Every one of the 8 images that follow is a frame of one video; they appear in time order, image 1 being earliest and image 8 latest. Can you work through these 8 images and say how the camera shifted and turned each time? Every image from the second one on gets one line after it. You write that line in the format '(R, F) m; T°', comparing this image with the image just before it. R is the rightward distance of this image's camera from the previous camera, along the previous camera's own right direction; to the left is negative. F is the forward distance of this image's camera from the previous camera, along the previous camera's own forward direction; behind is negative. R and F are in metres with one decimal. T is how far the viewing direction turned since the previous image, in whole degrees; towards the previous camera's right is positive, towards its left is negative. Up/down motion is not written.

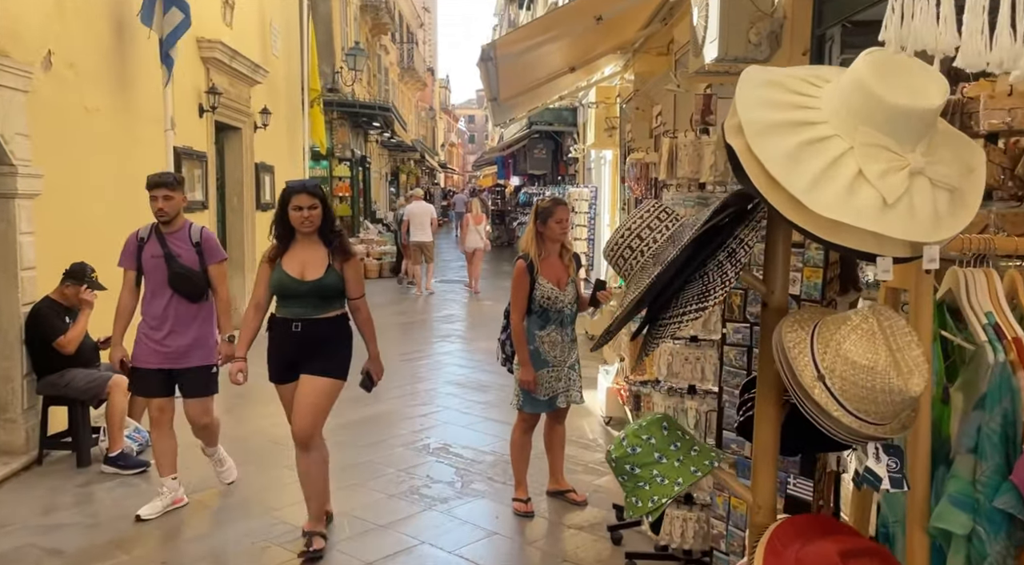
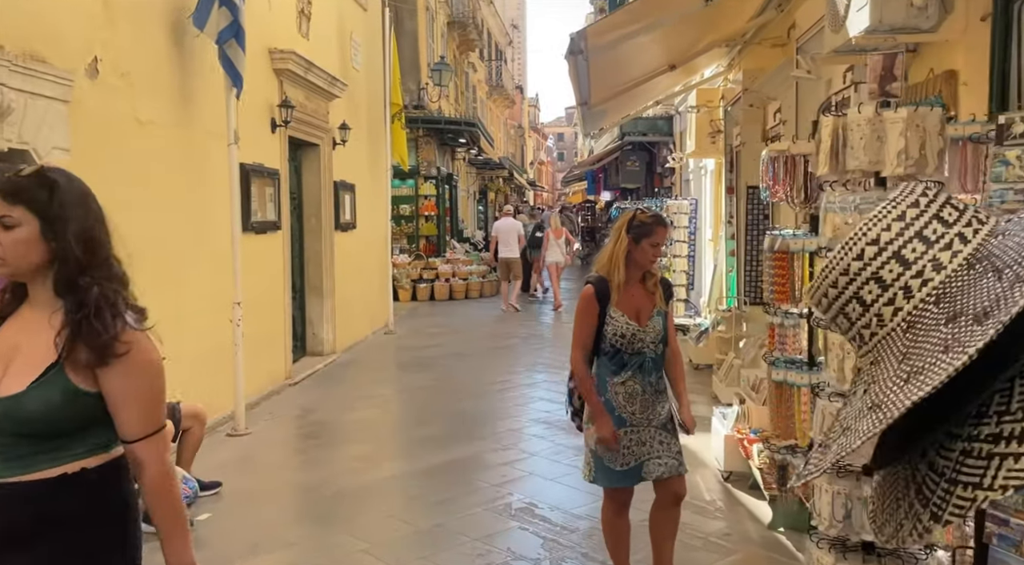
(0.0, +0.7) m; -6°
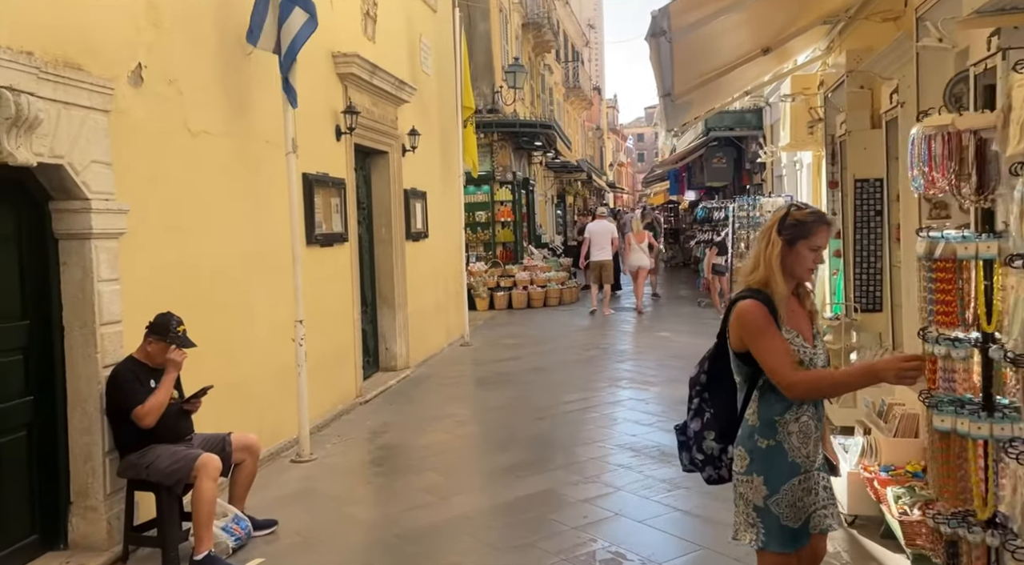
(0.0, +0.5) m; -5°
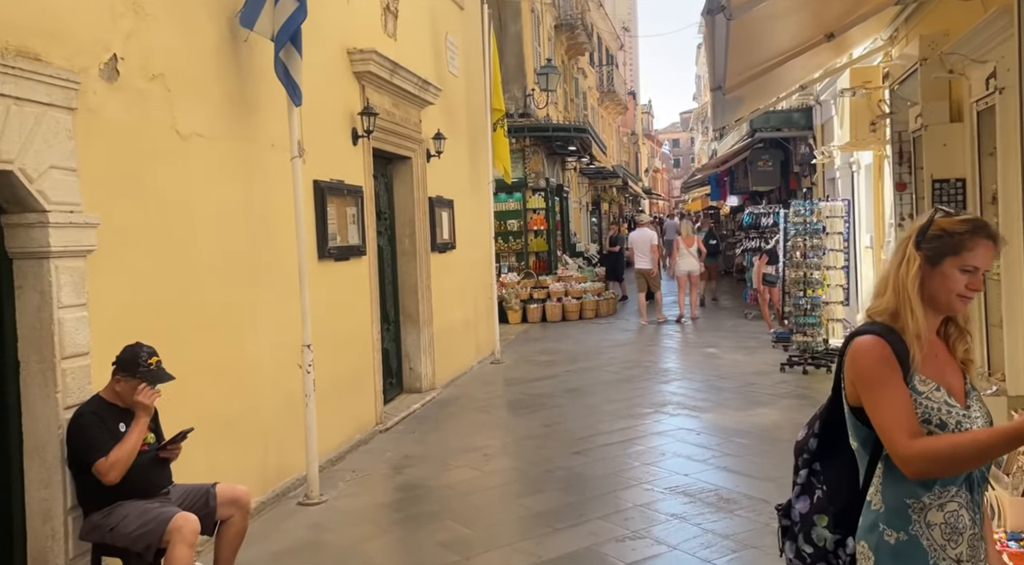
(0.0, +0.7) m; -2°
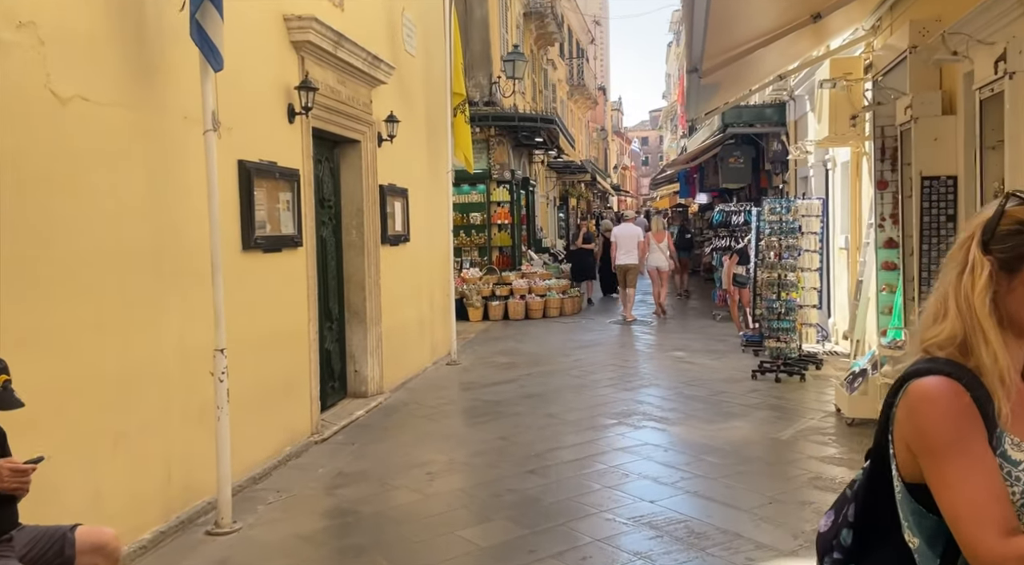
(+0.1, +0.6) m; +2°
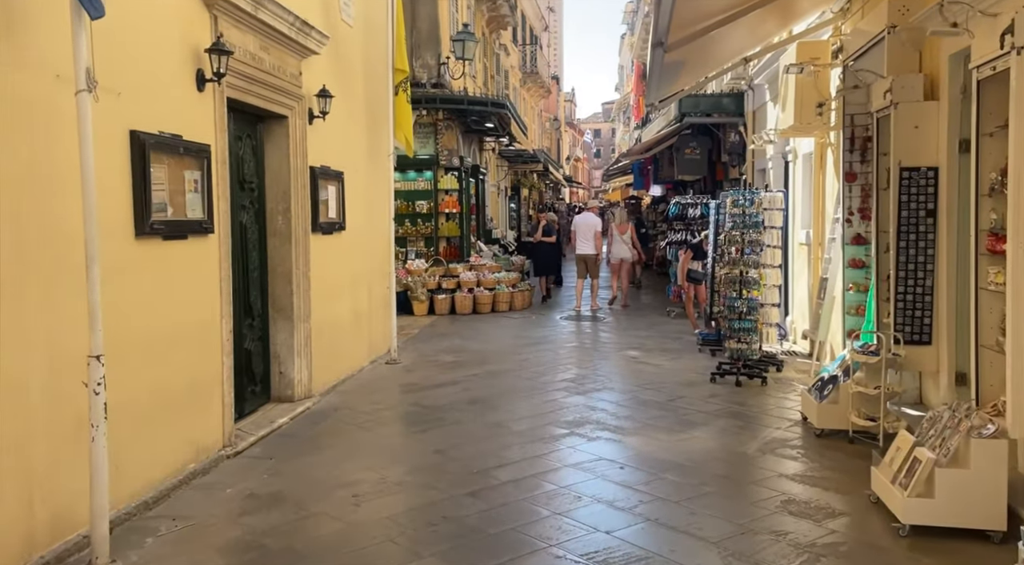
(+0.1, +0.7) m; +3°
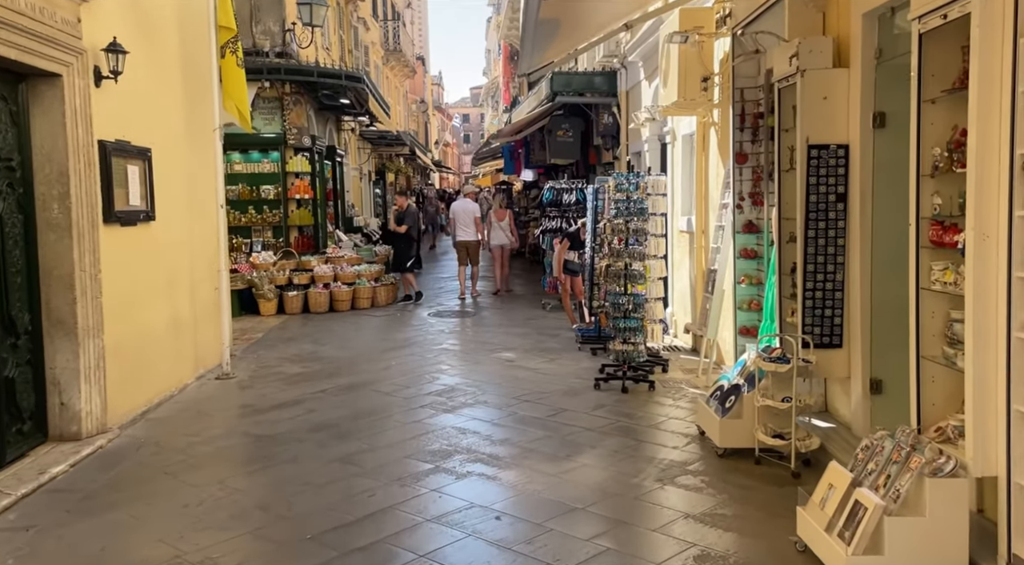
(+0.1, +1.1) m; +8°
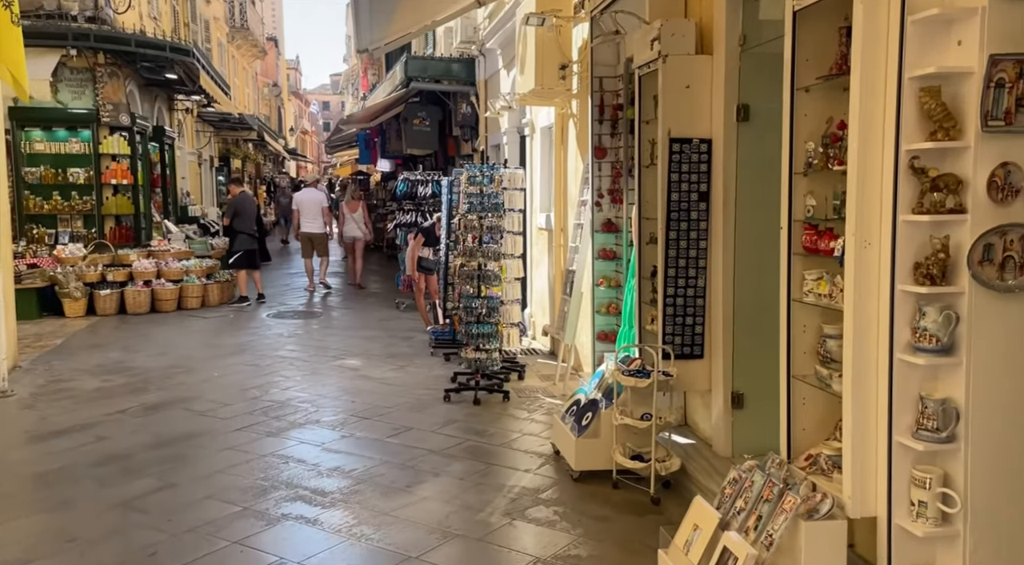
(+0.2, +0.6) m; +9°
